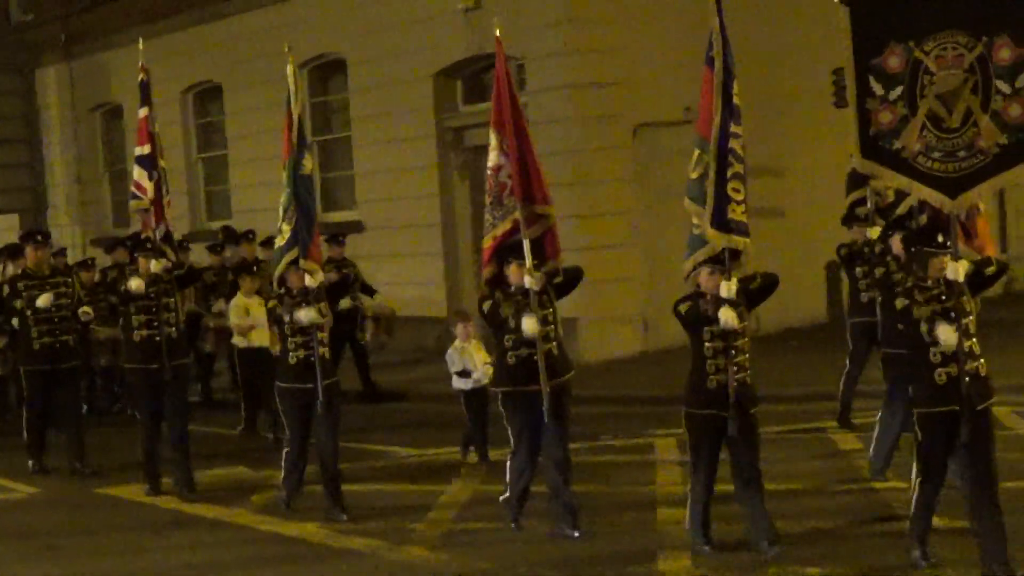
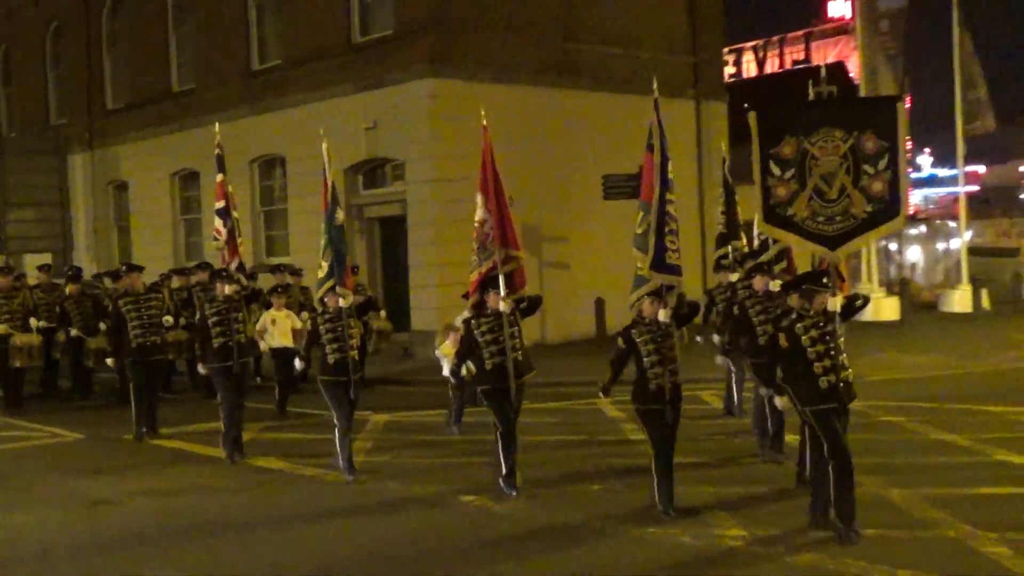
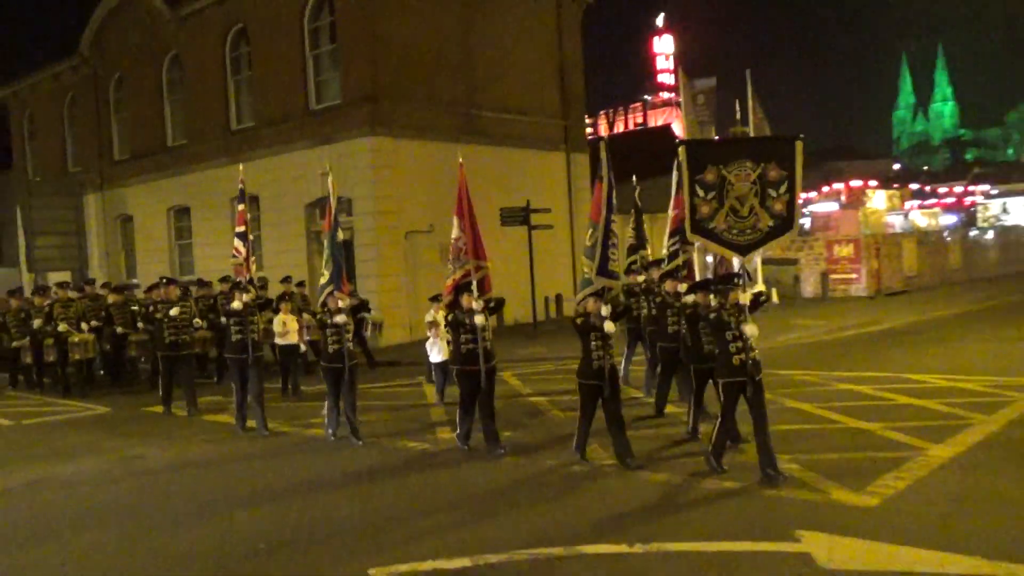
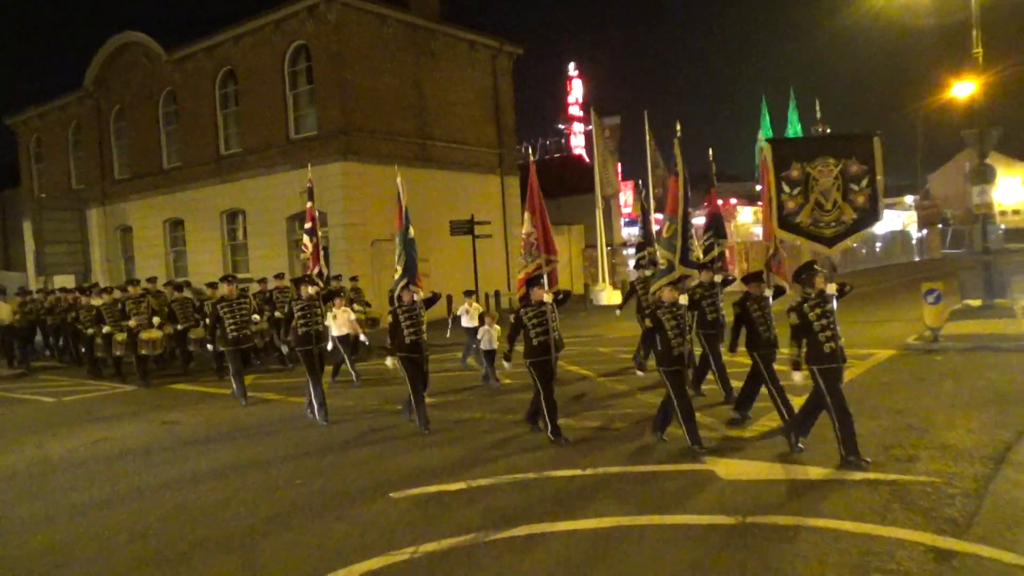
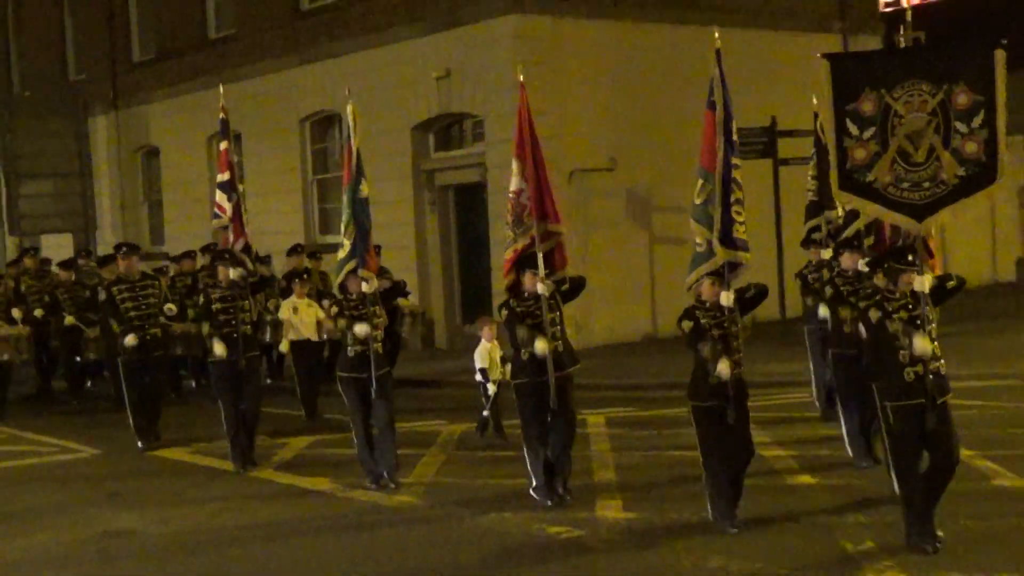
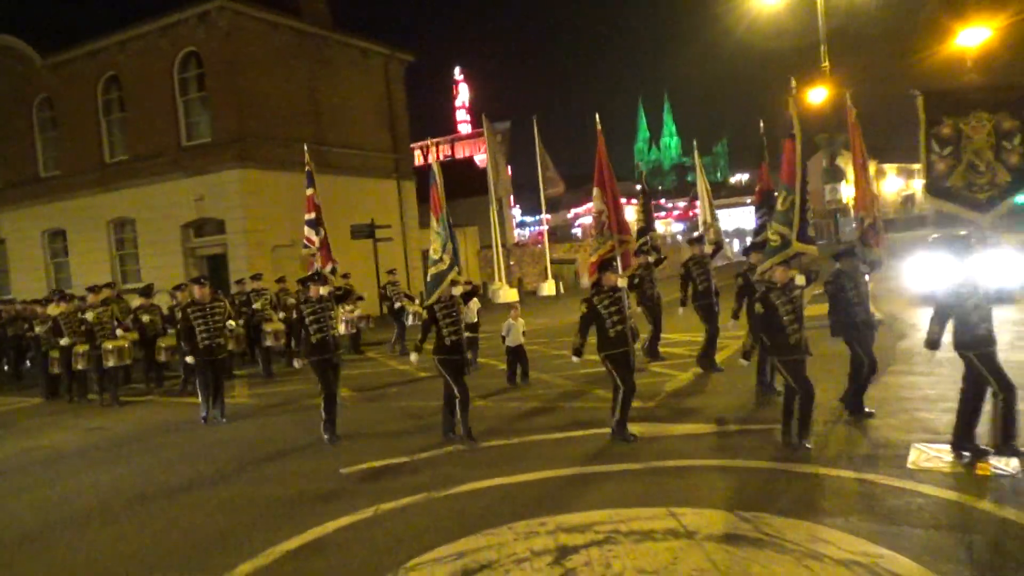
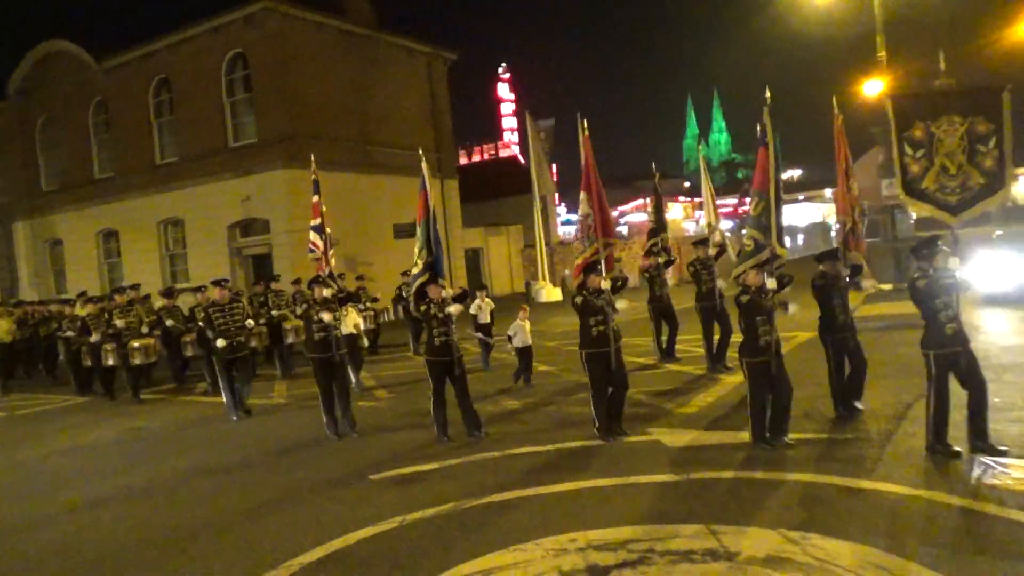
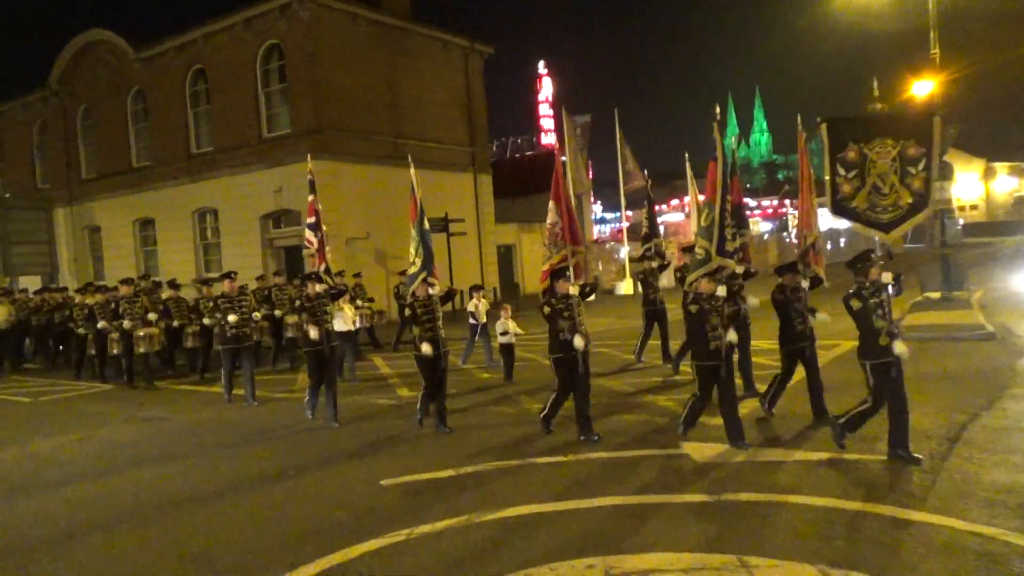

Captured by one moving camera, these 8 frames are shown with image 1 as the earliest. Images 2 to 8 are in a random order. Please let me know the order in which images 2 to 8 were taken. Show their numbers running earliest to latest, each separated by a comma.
5, 2, 3, 4, 8, 7, 6
